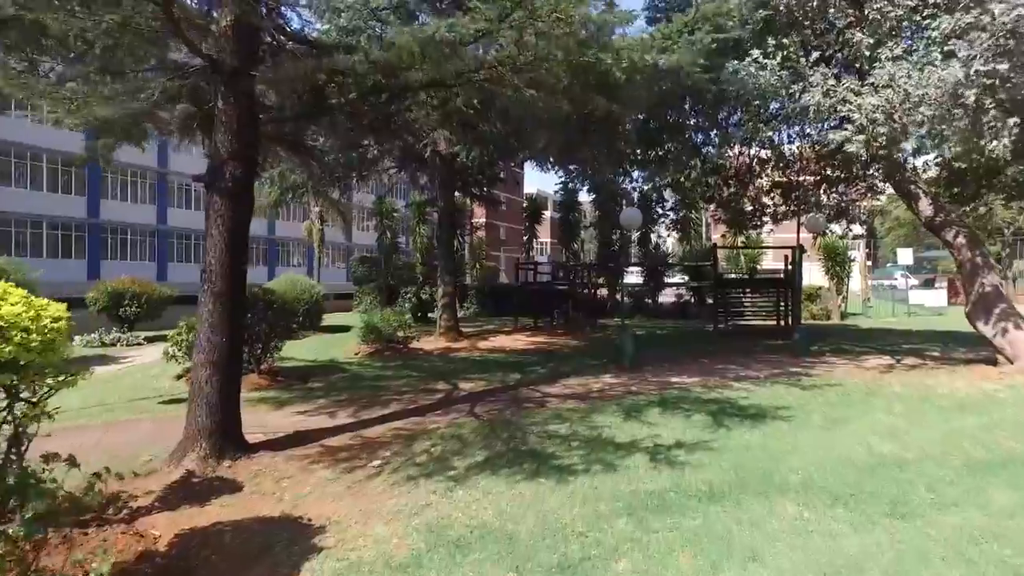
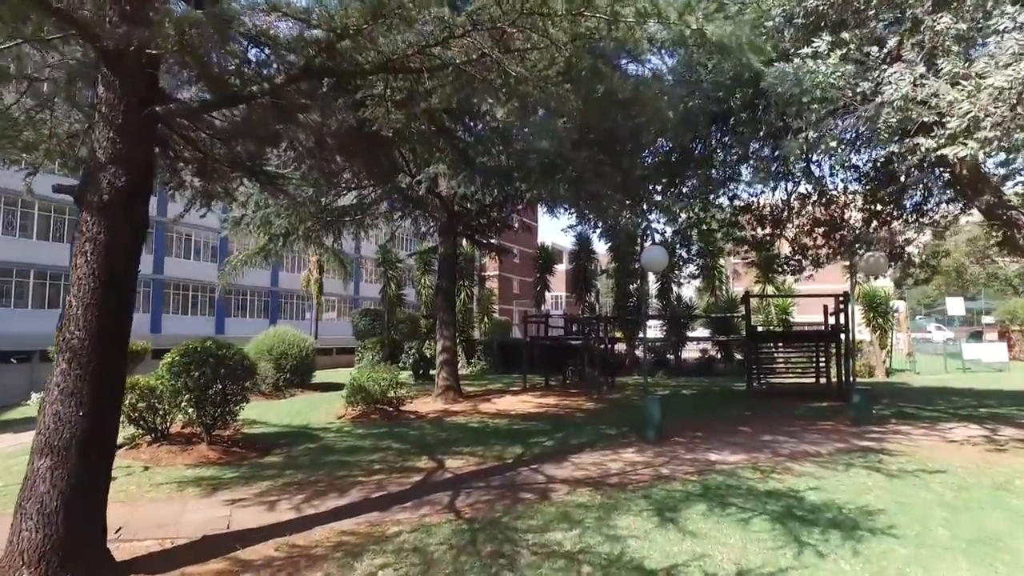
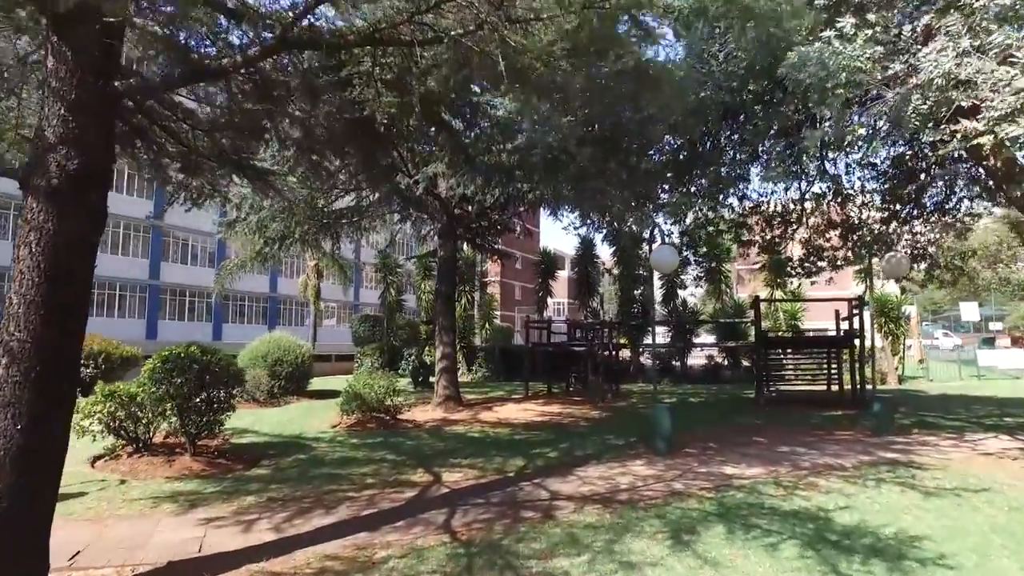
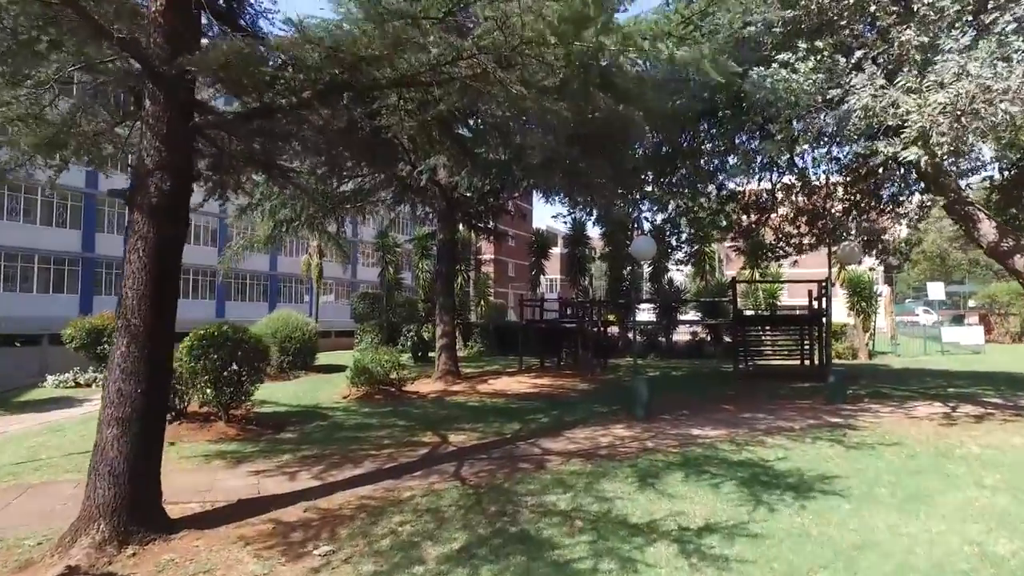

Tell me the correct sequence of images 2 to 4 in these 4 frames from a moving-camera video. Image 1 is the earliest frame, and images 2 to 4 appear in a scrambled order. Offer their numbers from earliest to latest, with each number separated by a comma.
4, 2, 3
